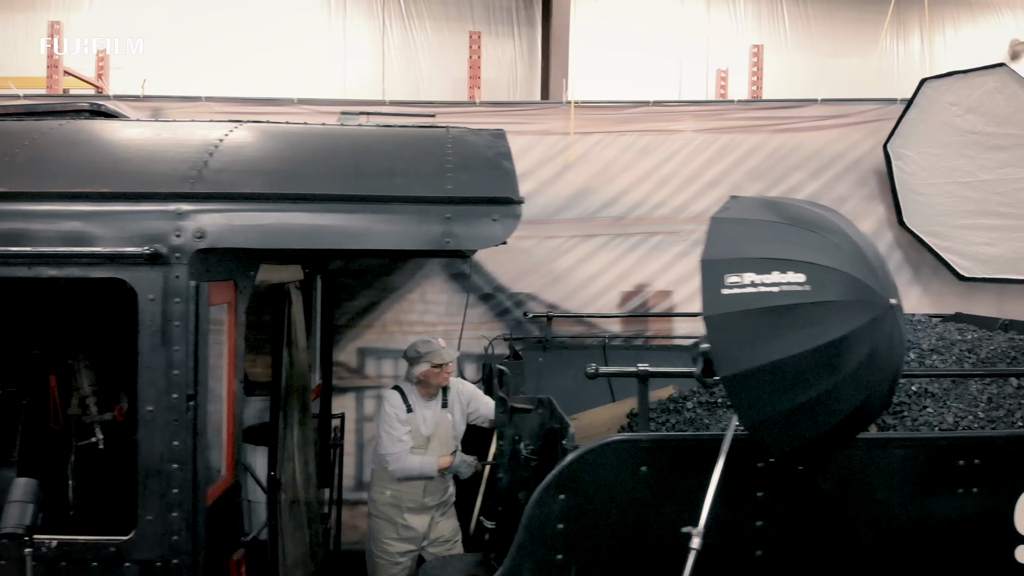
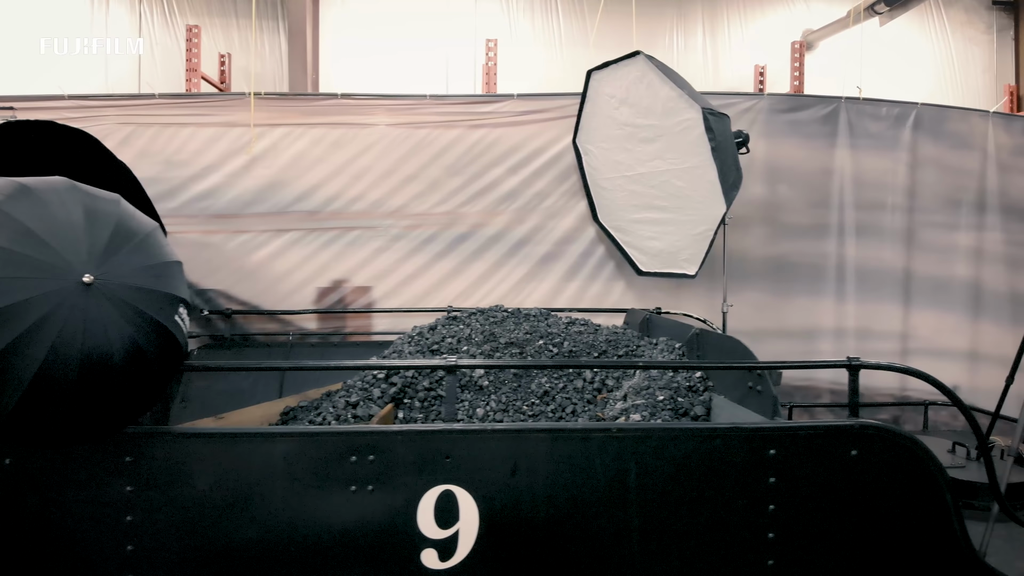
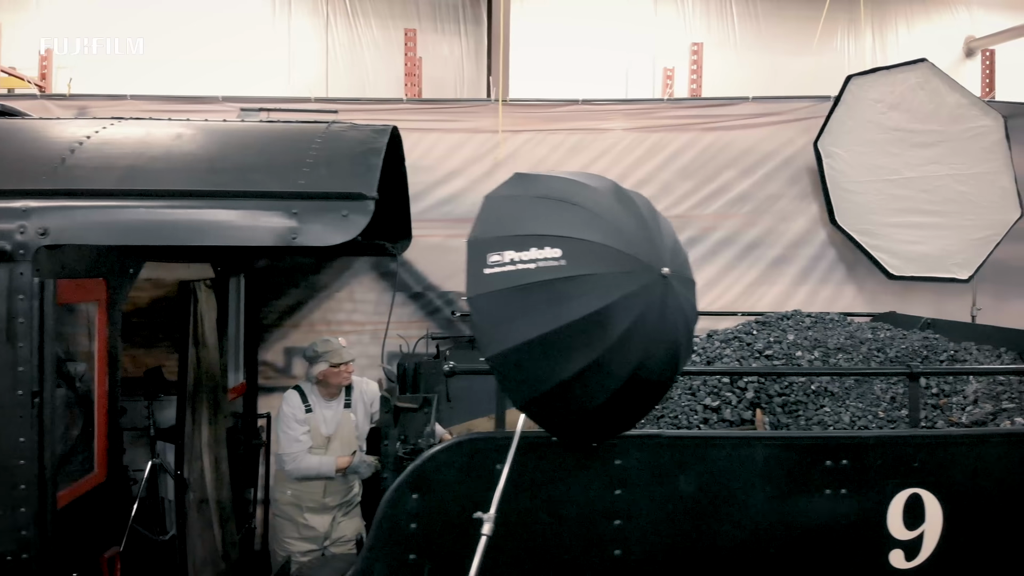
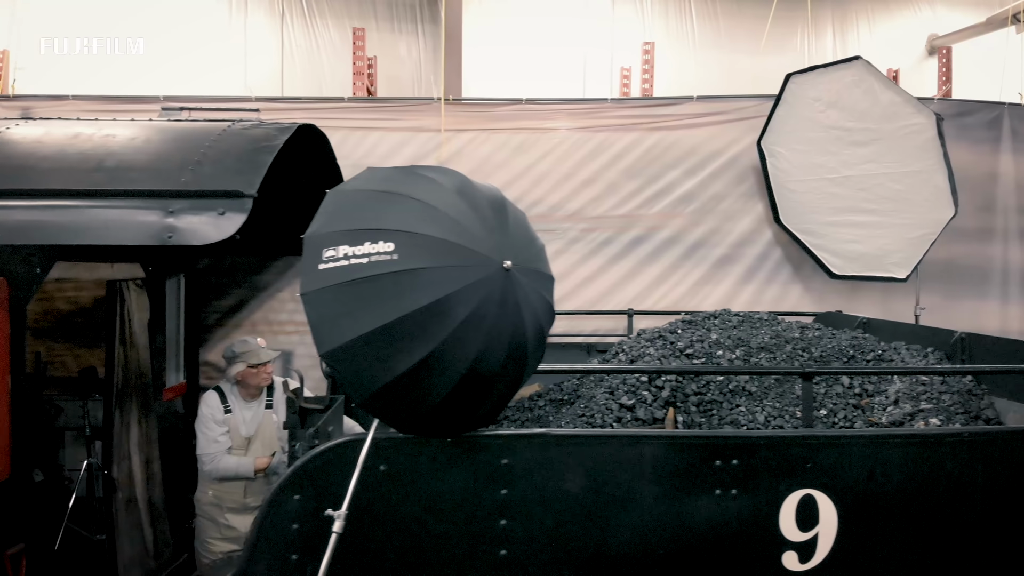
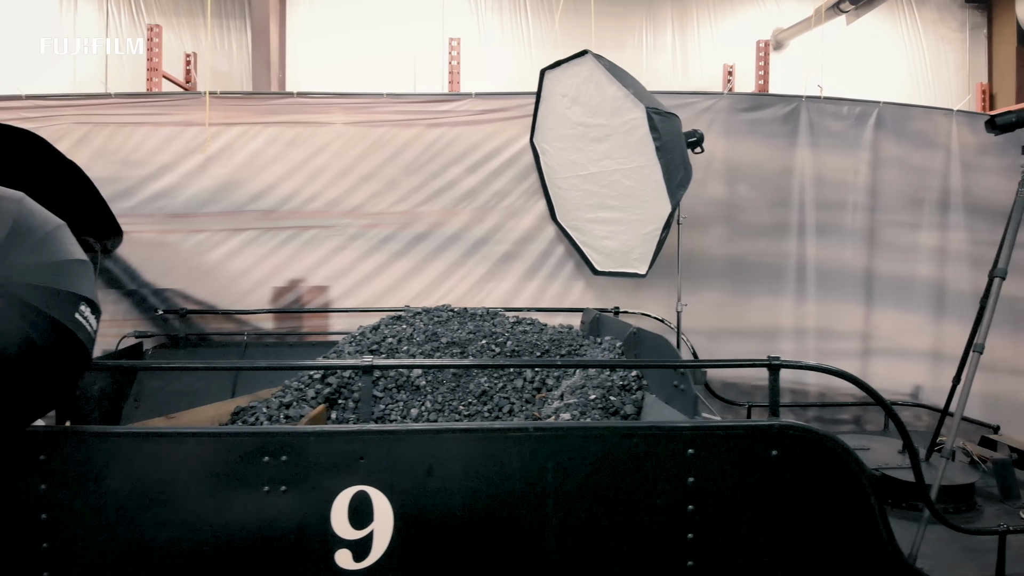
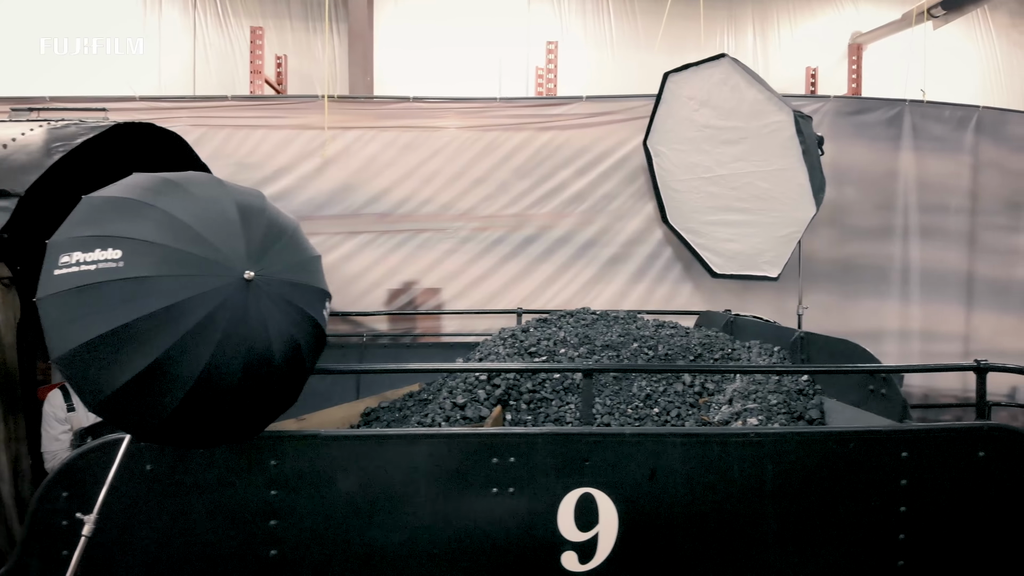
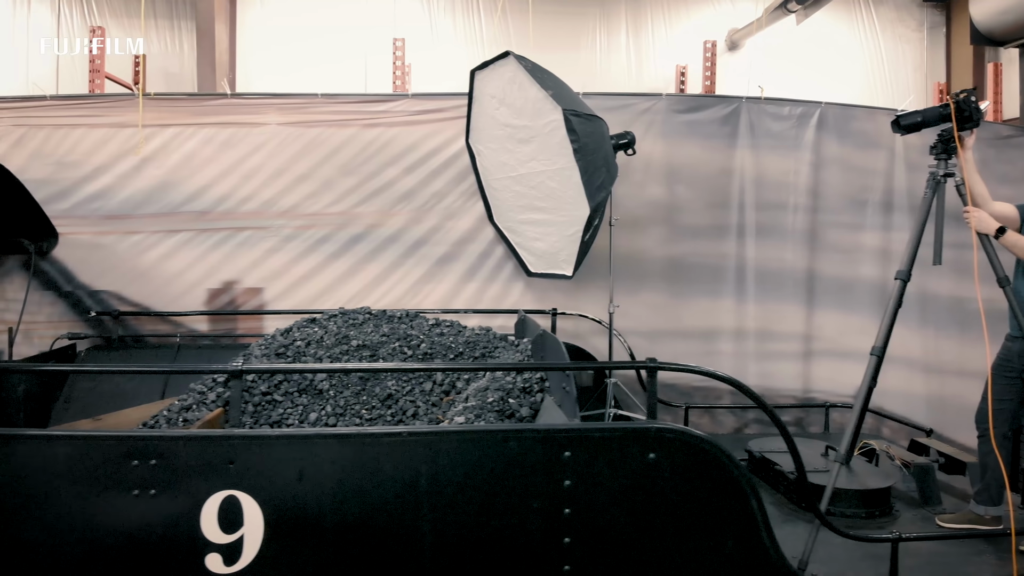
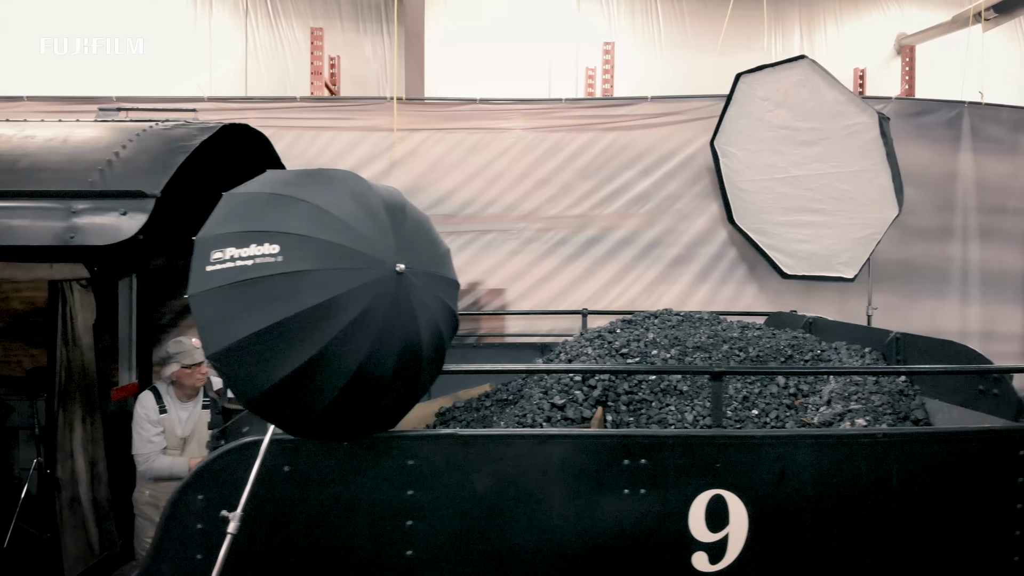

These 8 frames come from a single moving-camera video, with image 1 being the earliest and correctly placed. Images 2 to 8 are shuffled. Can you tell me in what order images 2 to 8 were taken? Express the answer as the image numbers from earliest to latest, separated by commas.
3, 4, 8, 6, 2, 5, 7
